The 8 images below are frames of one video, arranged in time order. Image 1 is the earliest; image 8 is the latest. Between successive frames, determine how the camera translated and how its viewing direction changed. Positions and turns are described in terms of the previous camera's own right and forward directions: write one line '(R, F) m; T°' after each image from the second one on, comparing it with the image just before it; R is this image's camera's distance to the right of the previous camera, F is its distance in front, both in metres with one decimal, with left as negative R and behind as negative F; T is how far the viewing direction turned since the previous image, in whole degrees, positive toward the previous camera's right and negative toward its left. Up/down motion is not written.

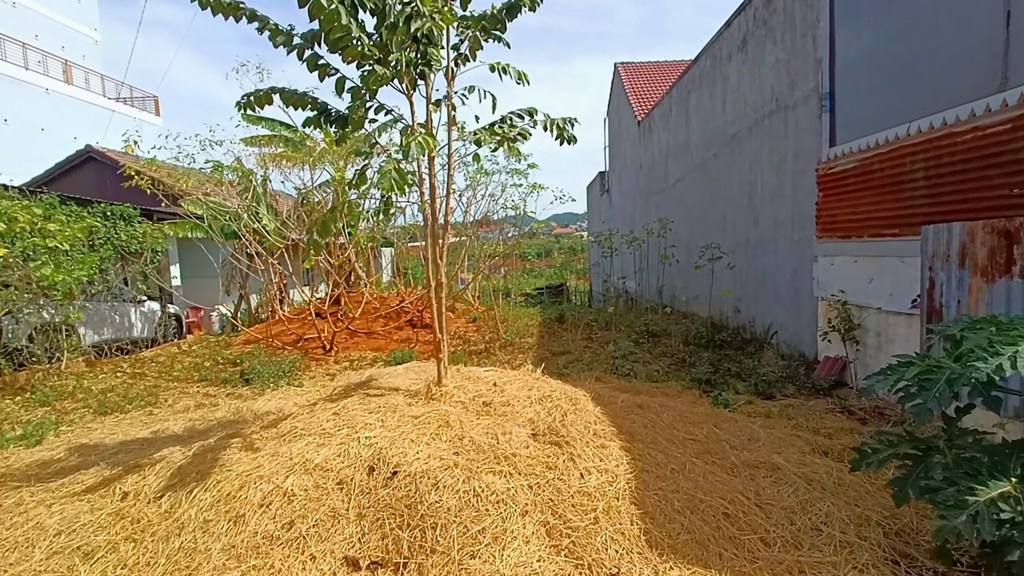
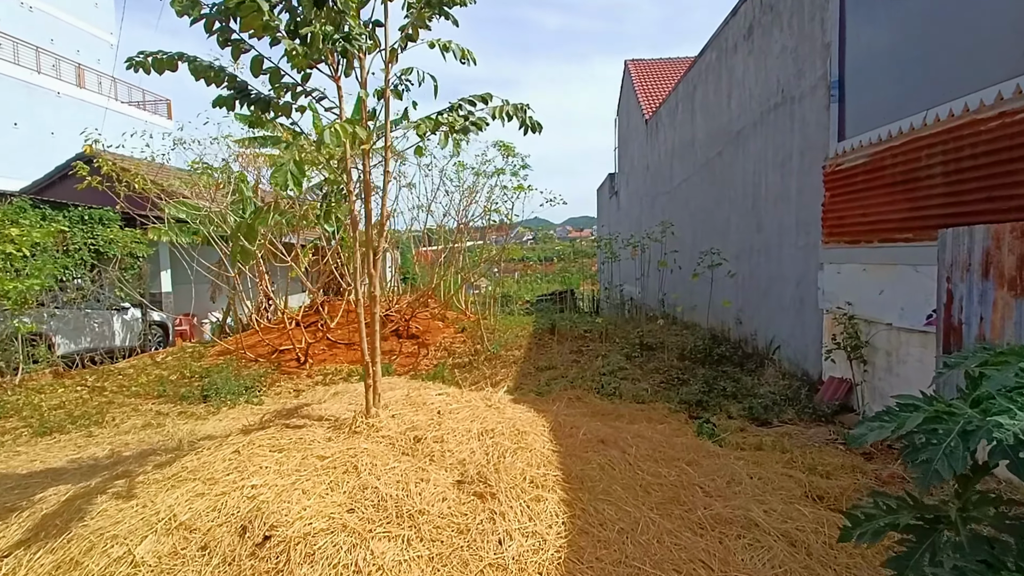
(+0.4, +0.4) m; -2°
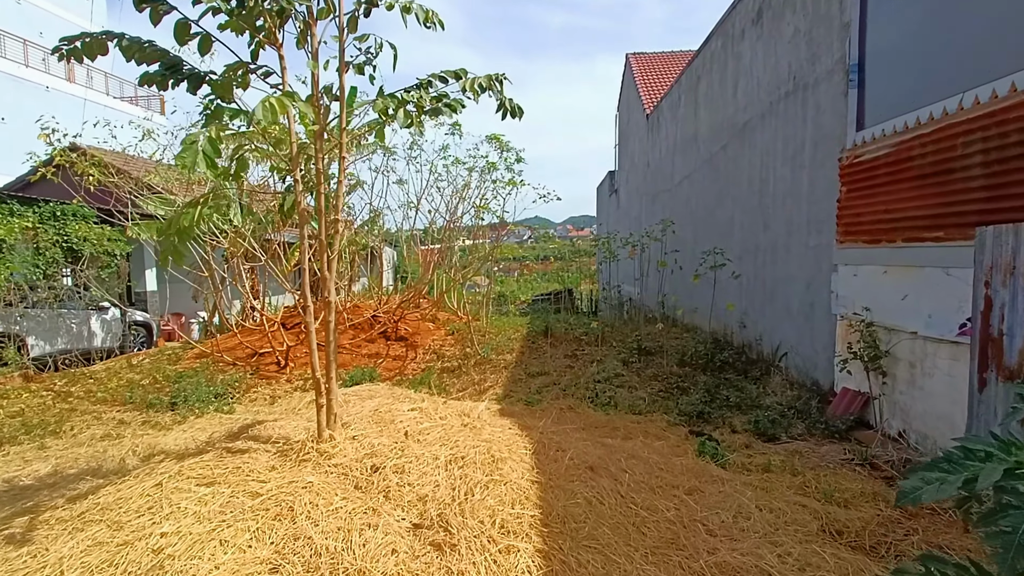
(+0.1, +0.3) m; 0°
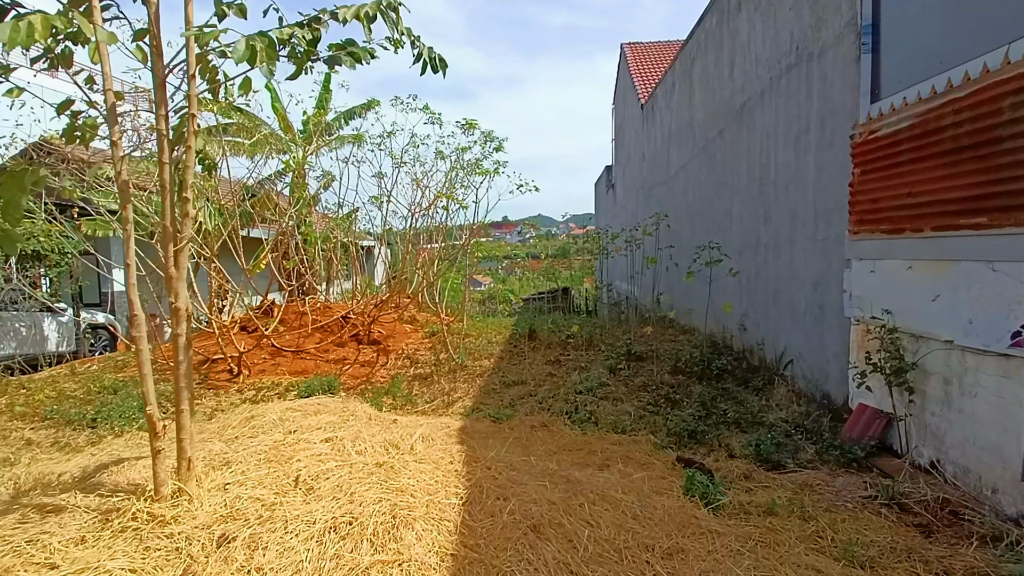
(+0.3, +0.5) m; 0°
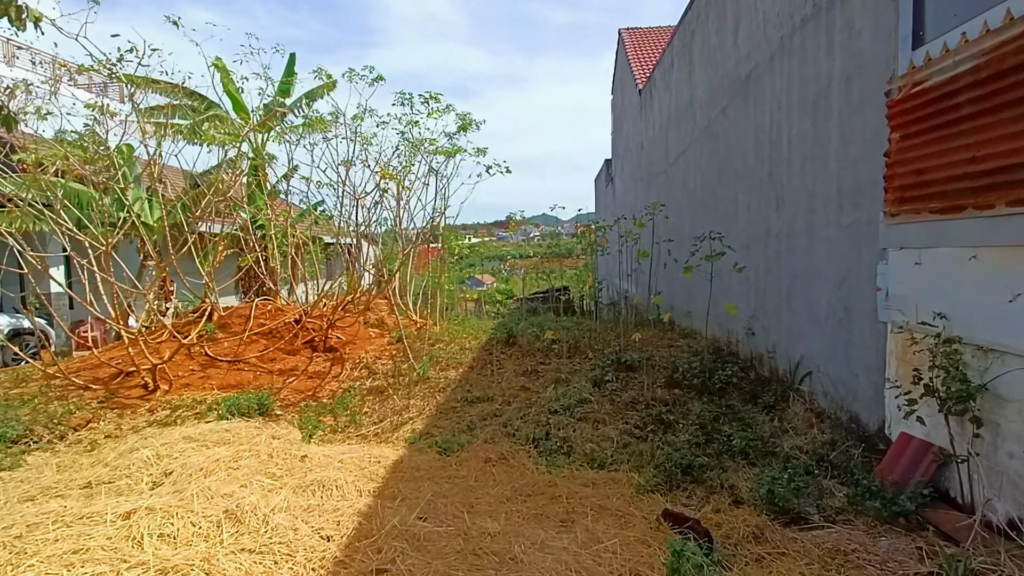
(+0.3, +0.7) m; 0°
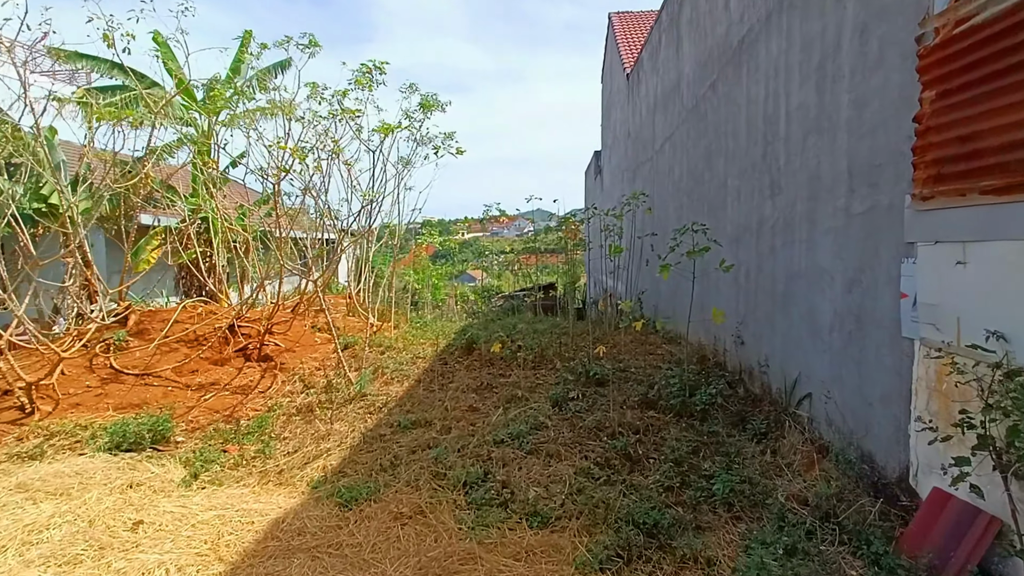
(+0.4, +0.6) m; 0°
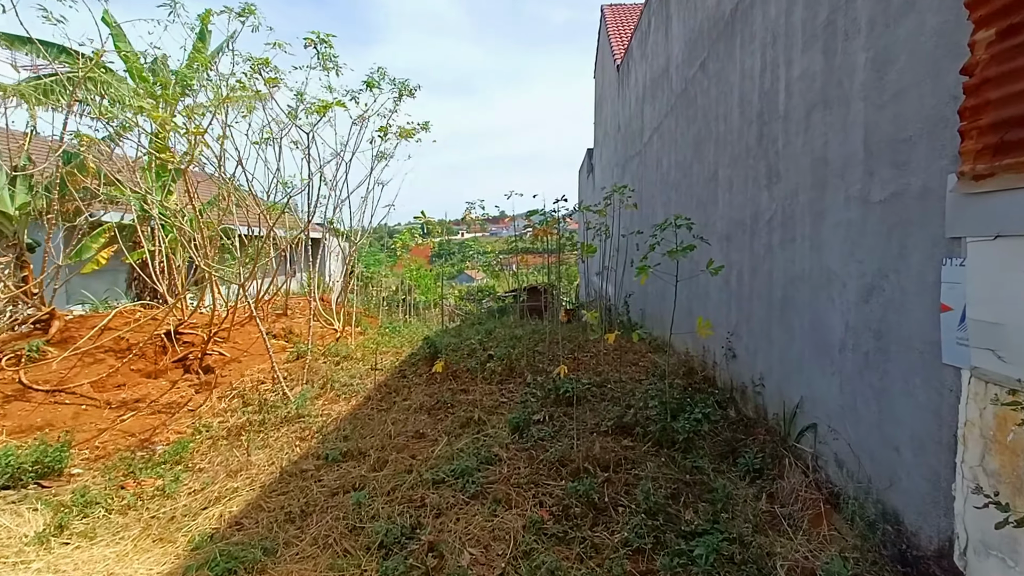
(+0.3, +0.5) m; 0°
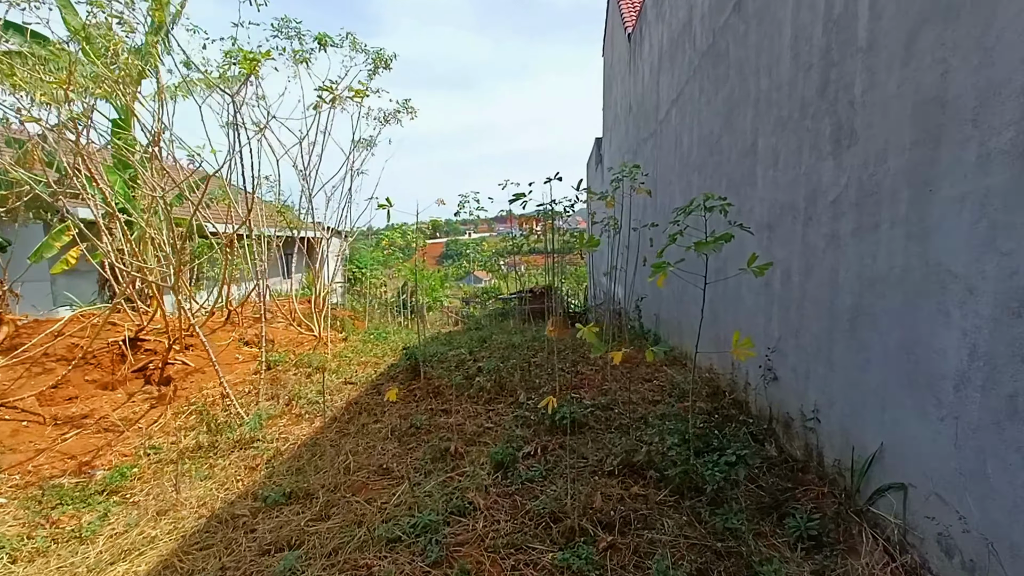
(+0.2, +0.6) m; -3°
